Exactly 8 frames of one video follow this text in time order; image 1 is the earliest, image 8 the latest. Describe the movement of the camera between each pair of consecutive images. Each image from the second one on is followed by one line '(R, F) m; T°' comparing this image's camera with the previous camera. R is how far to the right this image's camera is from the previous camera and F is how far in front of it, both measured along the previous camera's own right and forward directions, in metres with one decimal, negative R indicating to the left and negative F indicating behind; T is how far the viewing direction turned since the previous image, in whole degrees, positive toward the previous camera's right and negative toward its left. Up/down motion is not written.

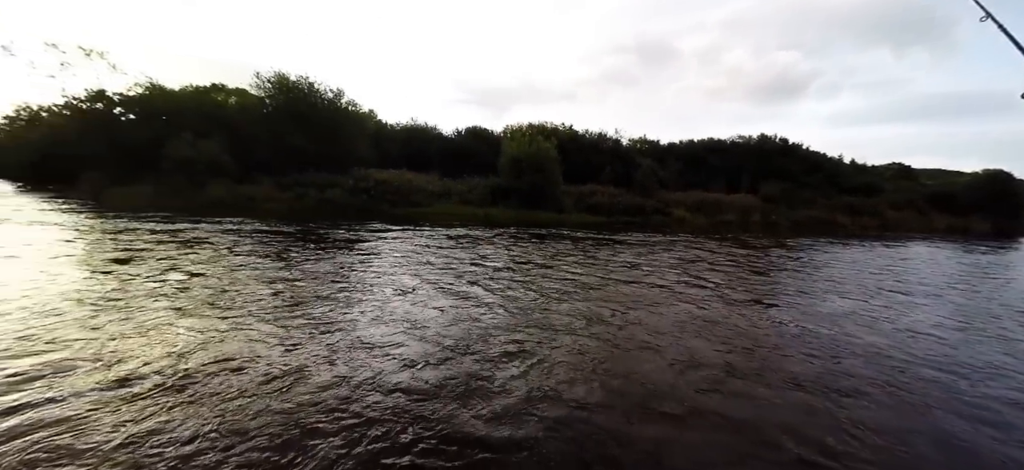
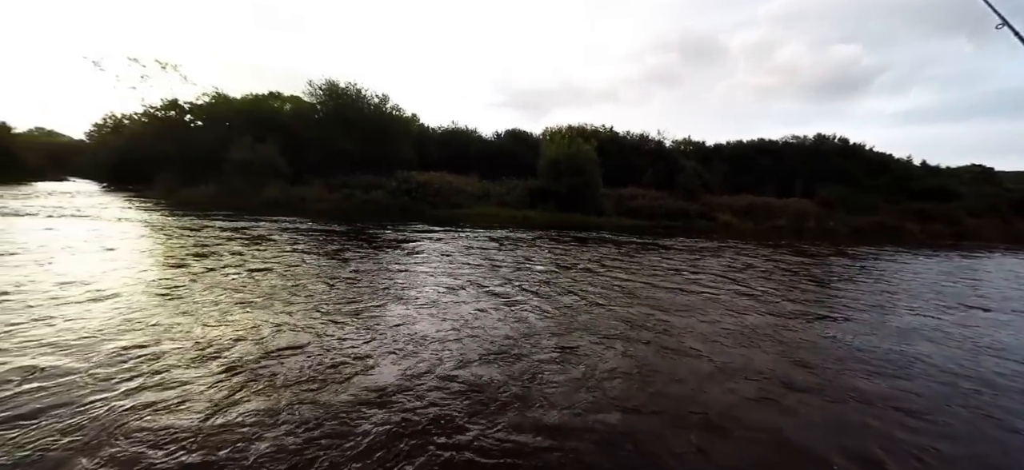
(+0.2, +0.6) m; -5°
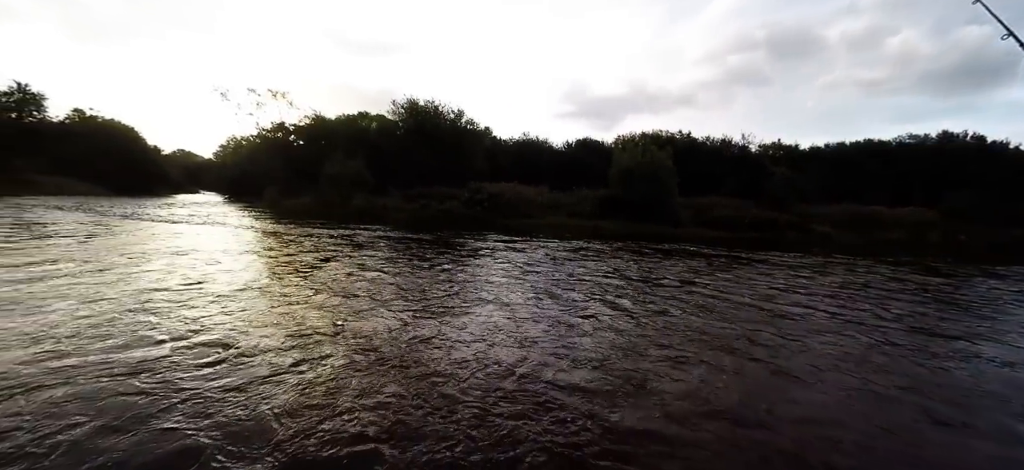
(+0.4, +1.3) m; -9°
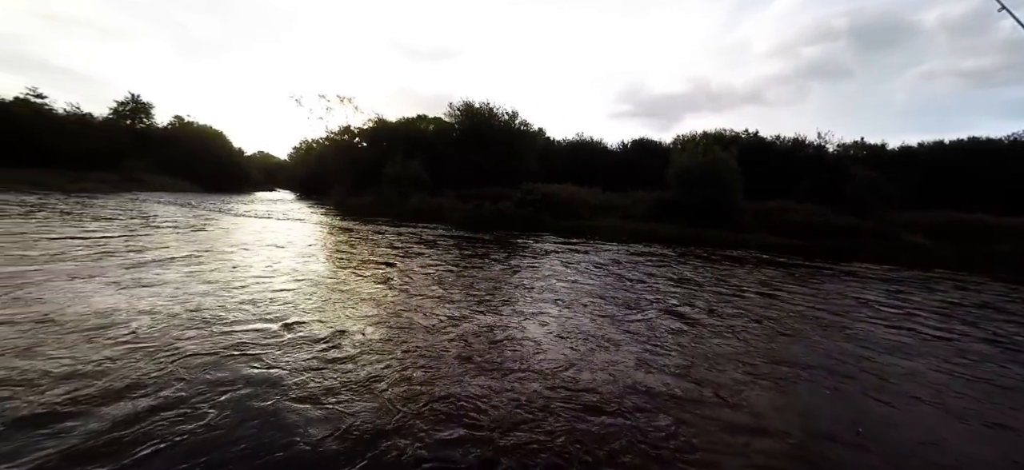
(-0.2, +0.5) m; -7°
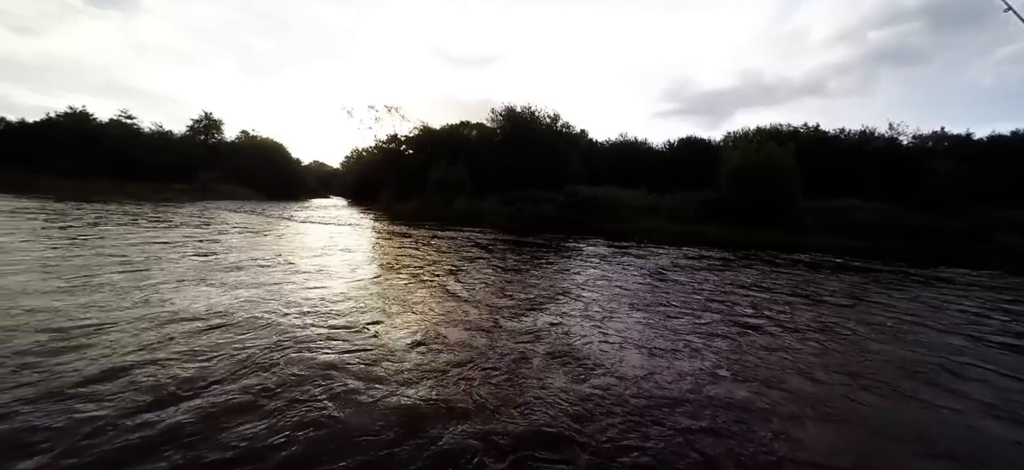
(-0.1, +0.5) m; -6°
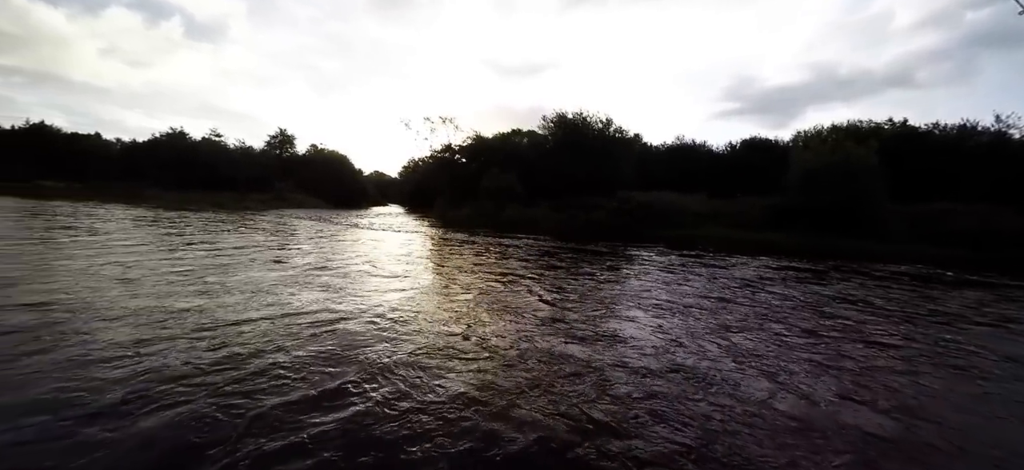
(-0.2, +0.5) m; -7°
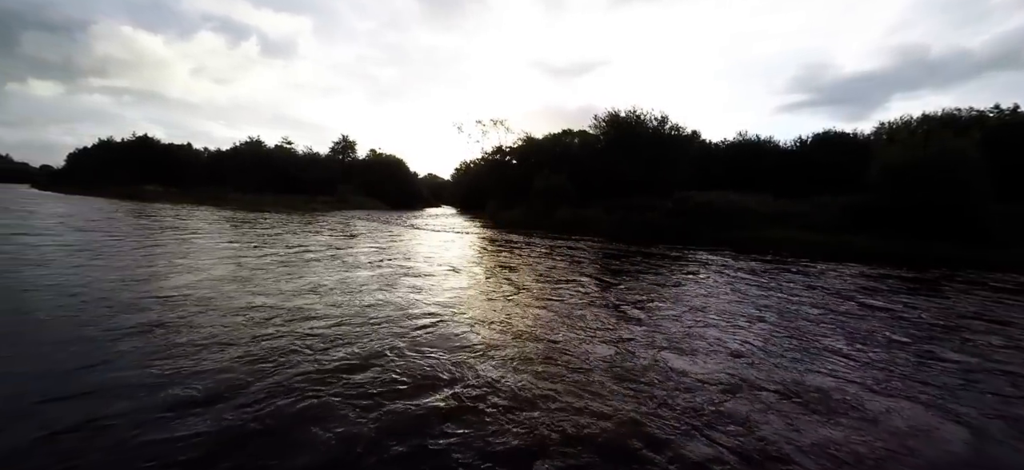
(-0.1, +0.4) m; -7°
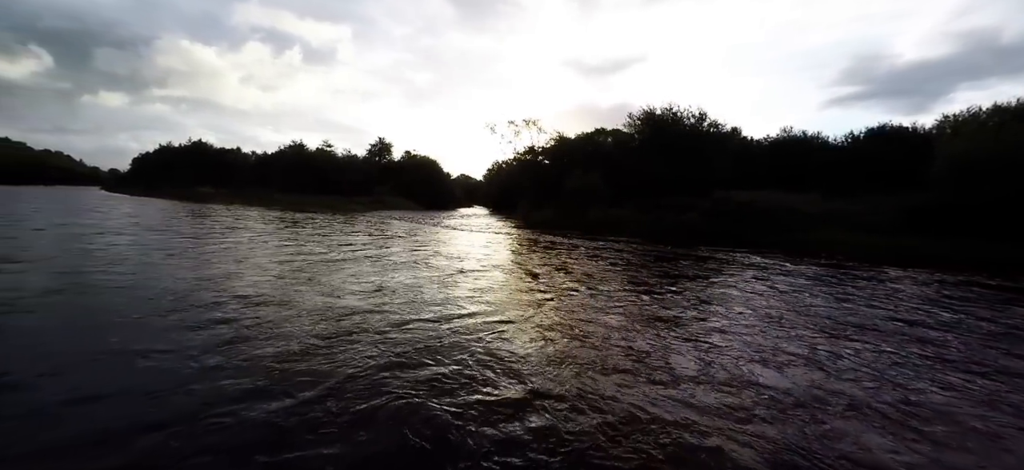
(-0.3, +0.1) m; -4°
